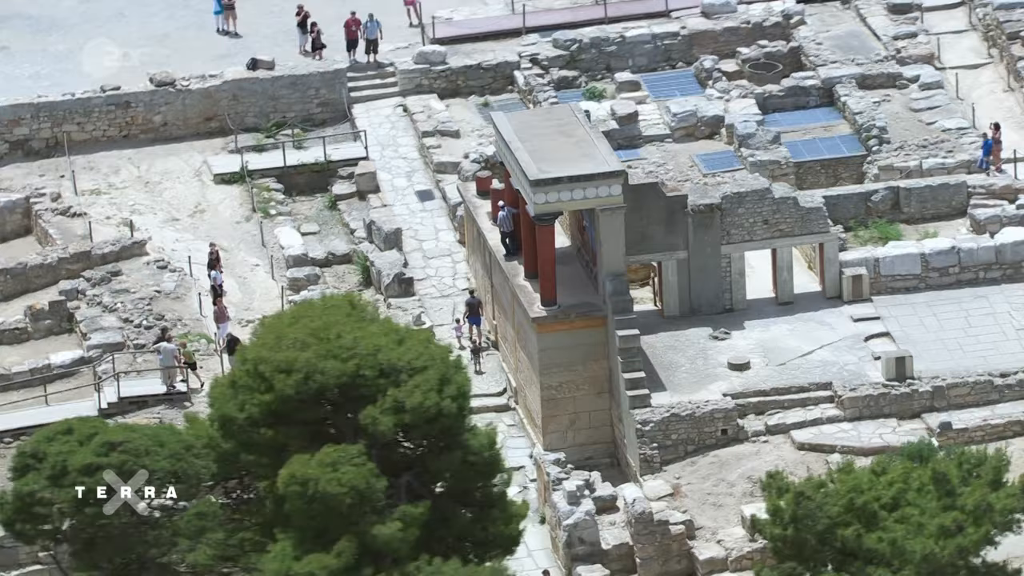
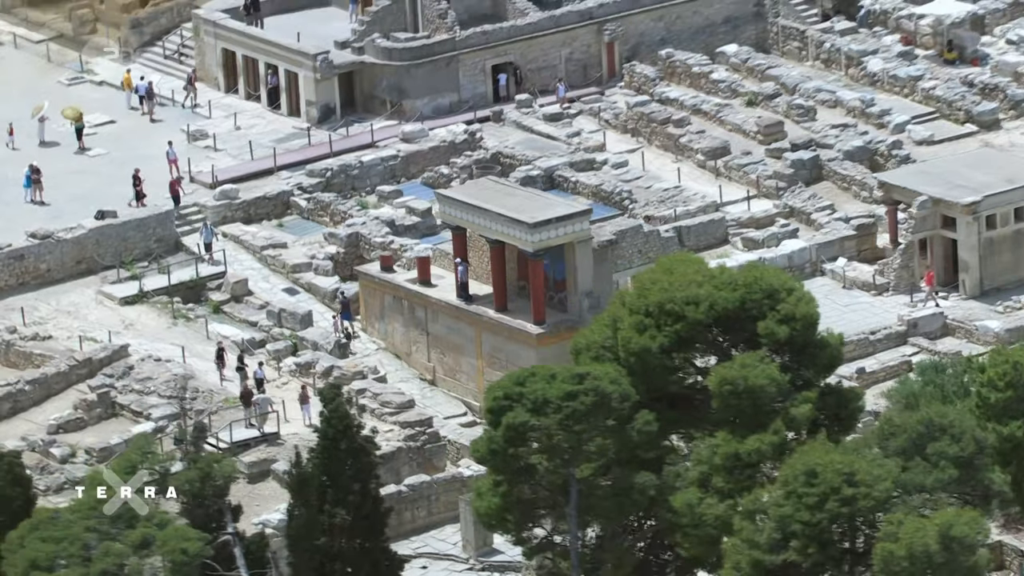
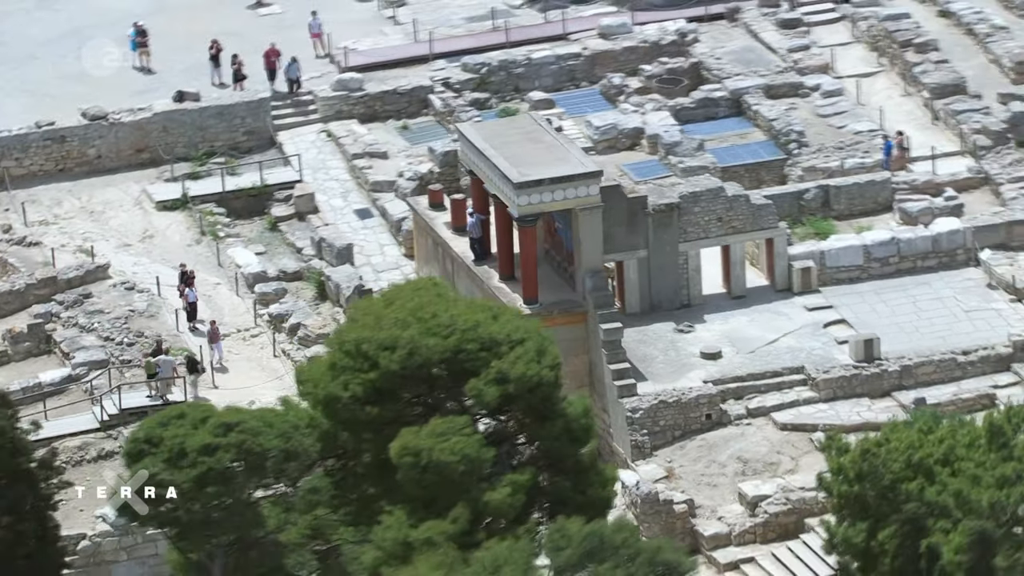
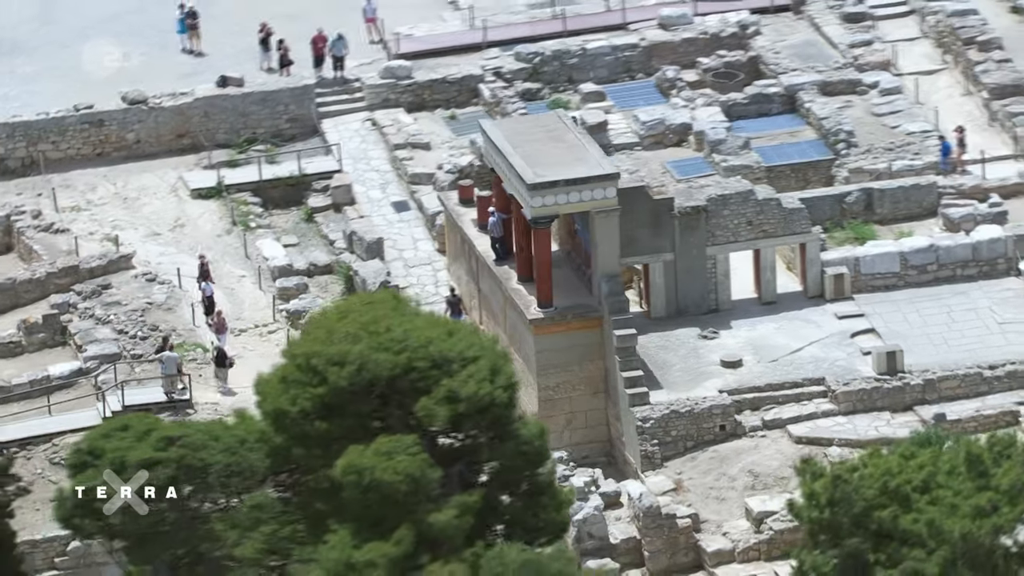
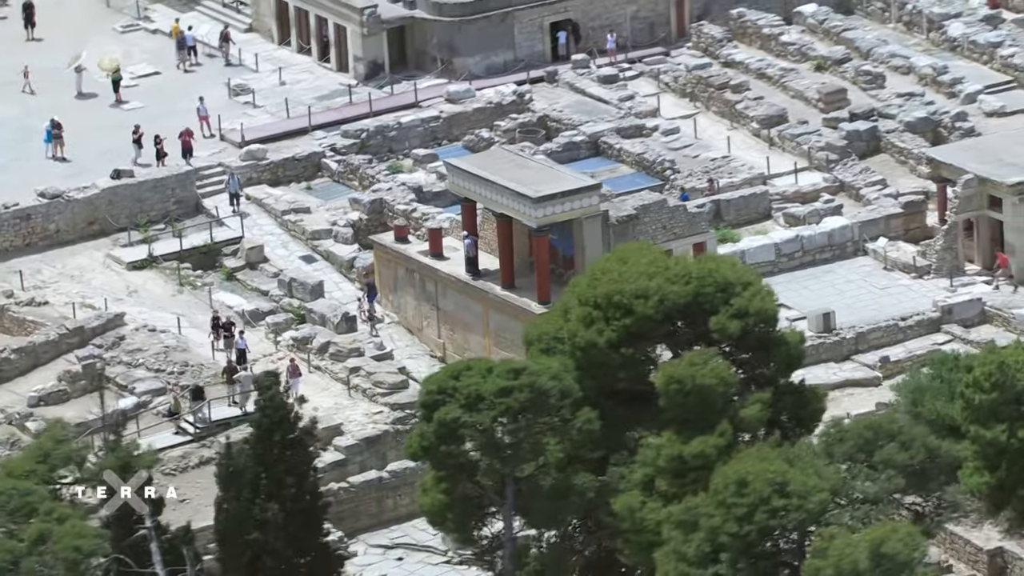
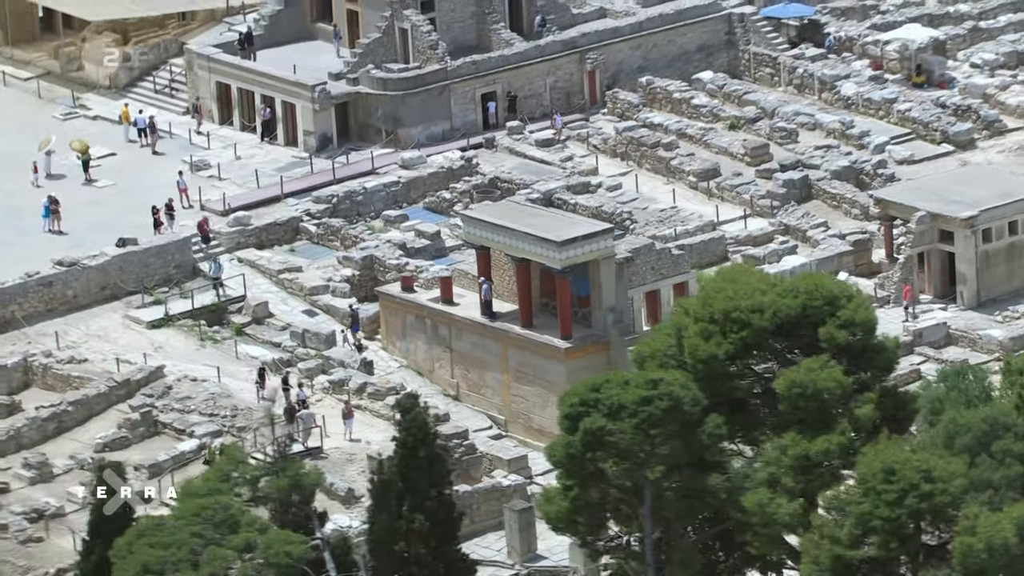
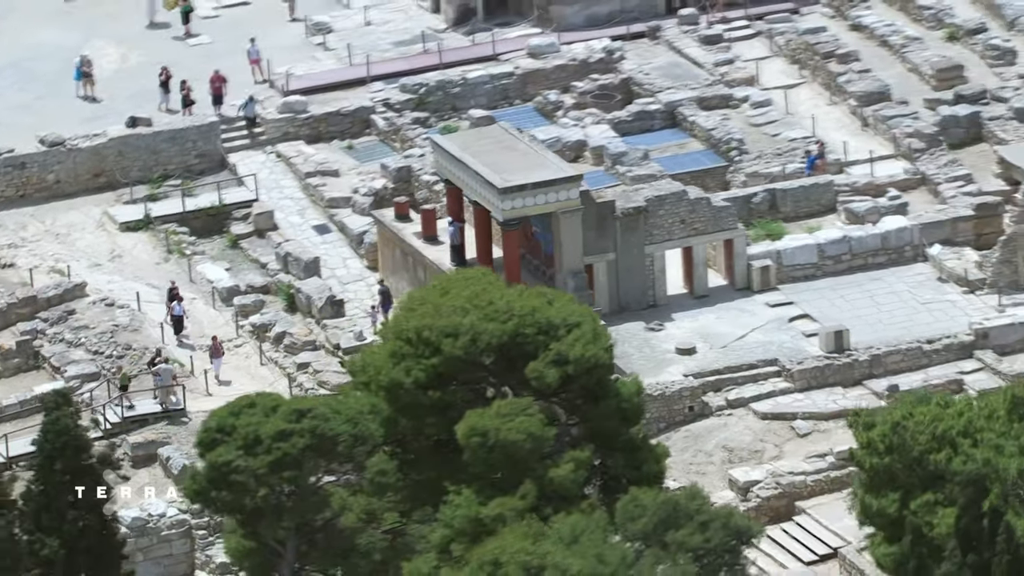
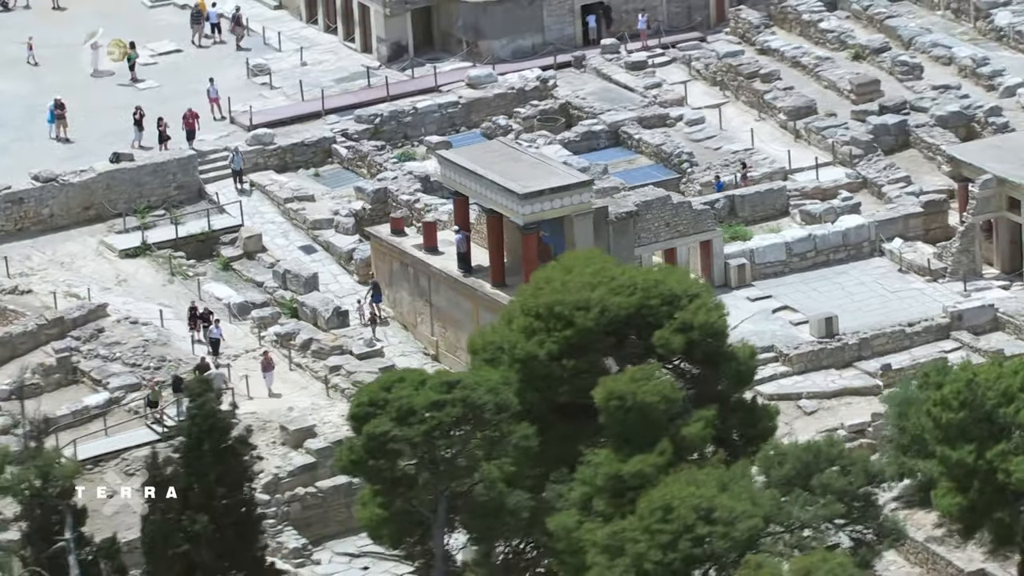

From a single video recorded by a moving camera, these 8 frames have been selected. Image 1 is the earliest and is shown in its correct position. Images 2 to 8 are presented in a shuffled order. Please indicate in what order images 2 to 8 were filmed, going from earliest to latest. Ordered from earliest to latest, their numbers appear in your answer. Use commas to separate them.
4, 3, 7, 8, 5, 2, 6
